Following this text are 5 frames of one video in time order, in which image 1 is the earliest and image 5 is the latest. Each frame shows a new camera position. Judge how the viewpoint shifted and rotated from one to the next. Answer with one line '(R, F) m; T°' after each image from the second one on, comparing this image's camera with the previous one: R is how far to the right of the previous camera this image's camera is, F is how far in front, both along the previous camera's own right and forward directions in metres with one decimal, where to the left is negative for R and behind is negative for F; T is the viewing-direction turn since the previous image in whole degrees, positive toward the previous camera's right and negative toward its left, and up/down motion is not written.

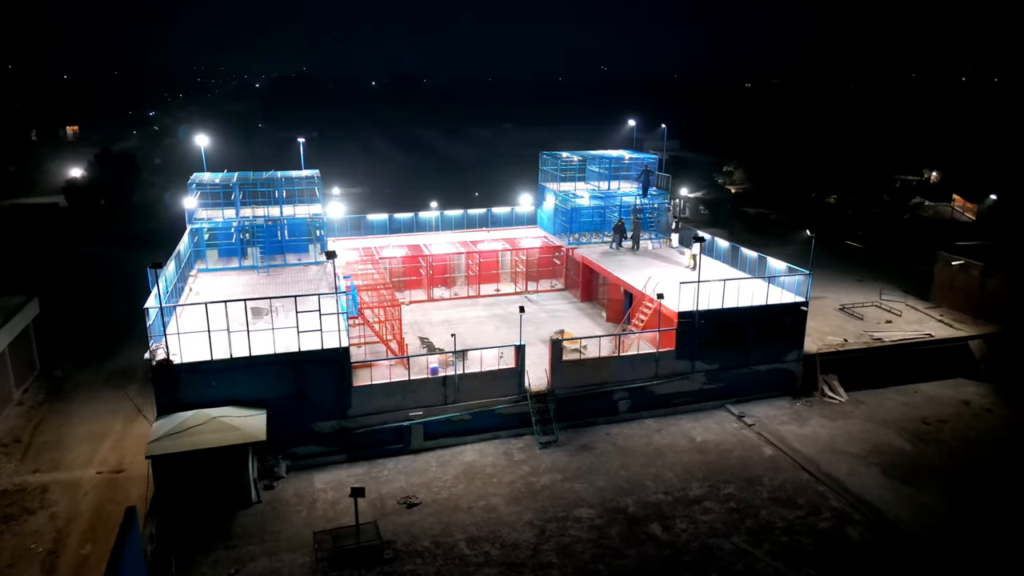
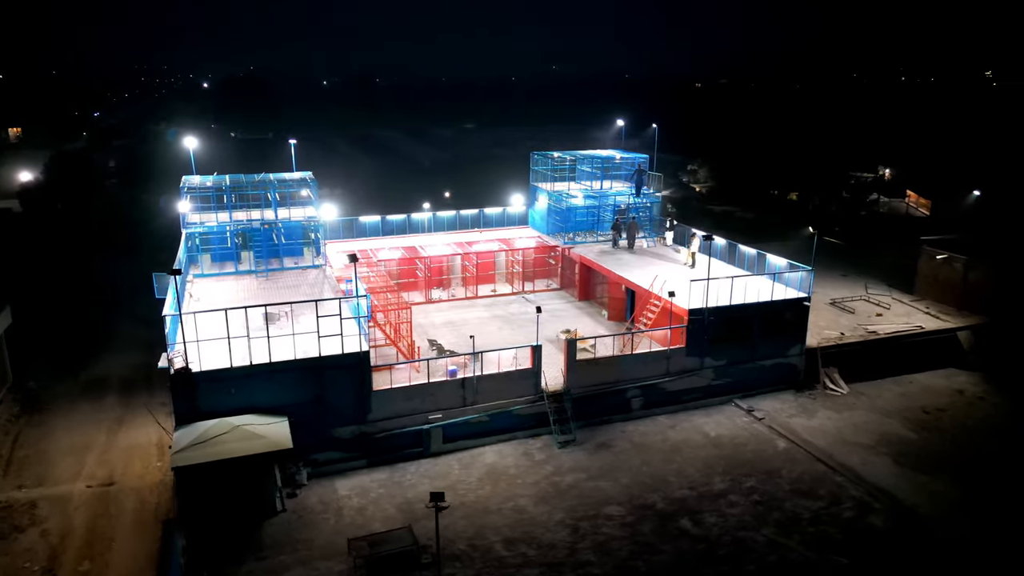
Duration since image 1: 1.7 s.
(-1.8, +0.1) m; +3°
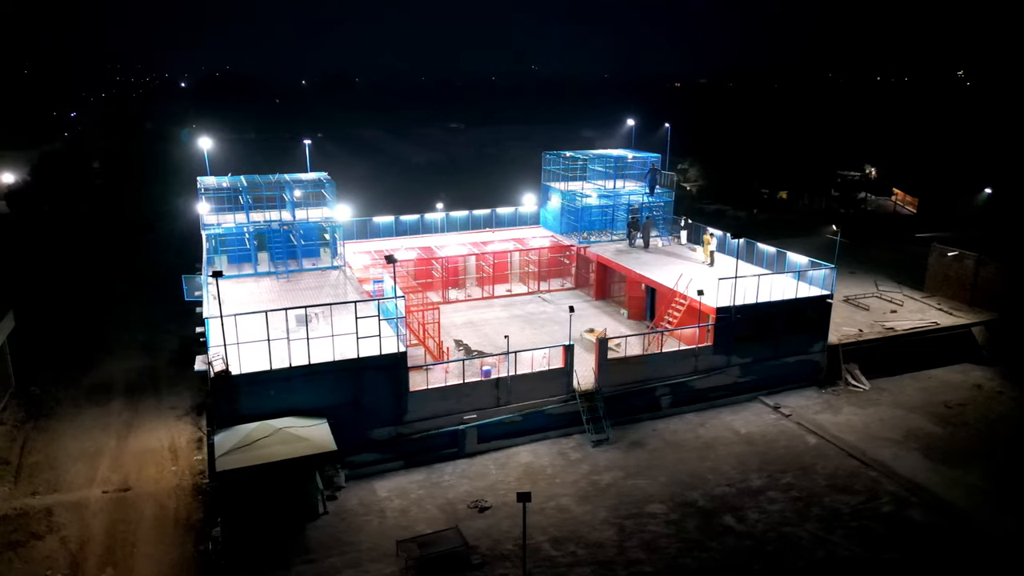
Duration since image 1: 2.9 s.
(-1.5, 0.0) m; +1°
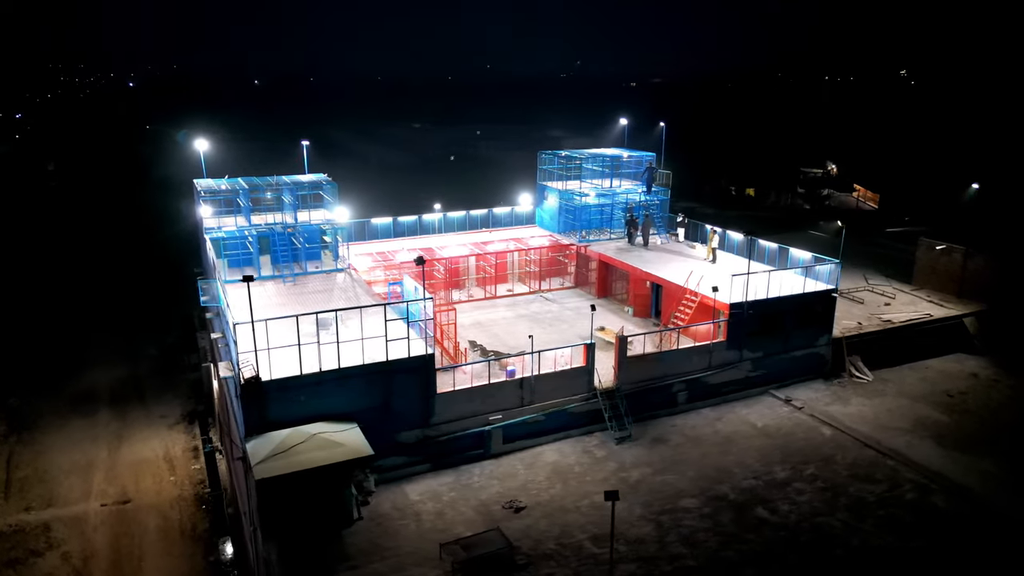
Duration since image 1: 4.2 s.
(-1.8, +0.1) m; +3°
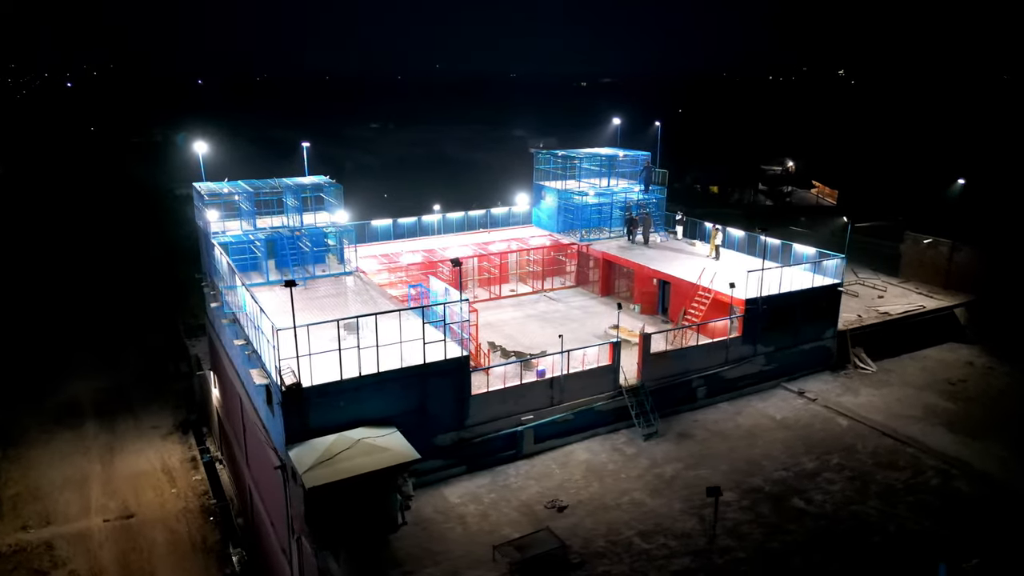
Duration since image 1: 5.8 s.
(-2.2, +0.1) m; +3°
